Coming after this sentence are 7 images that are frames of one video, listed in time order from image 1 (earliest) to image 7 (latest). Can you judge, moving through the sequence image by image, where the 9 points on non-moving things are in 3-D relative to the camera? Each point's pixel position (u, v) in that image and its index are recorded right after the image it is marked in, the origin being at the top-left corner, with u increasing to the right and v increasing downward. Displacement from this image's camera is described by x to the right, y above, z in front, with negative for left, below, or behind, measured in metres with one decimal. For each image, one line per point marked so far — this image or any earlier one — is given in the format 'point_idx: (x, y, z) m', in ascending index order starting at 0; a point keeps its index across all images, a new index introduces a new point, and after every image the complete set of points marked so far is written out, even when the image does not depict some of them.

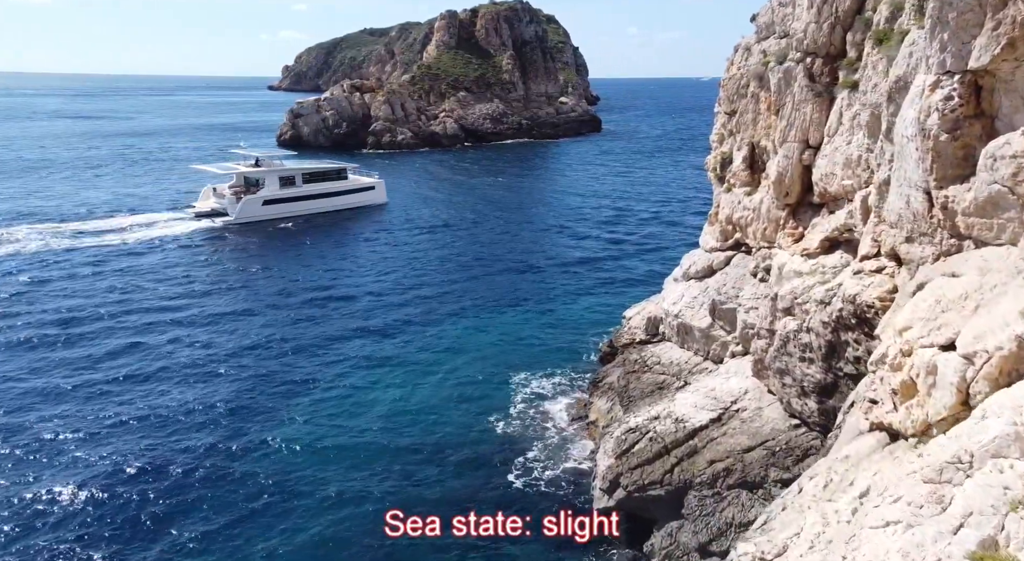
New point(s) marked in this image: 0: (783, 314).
0: (+6.8, -0.9, +19.5) m
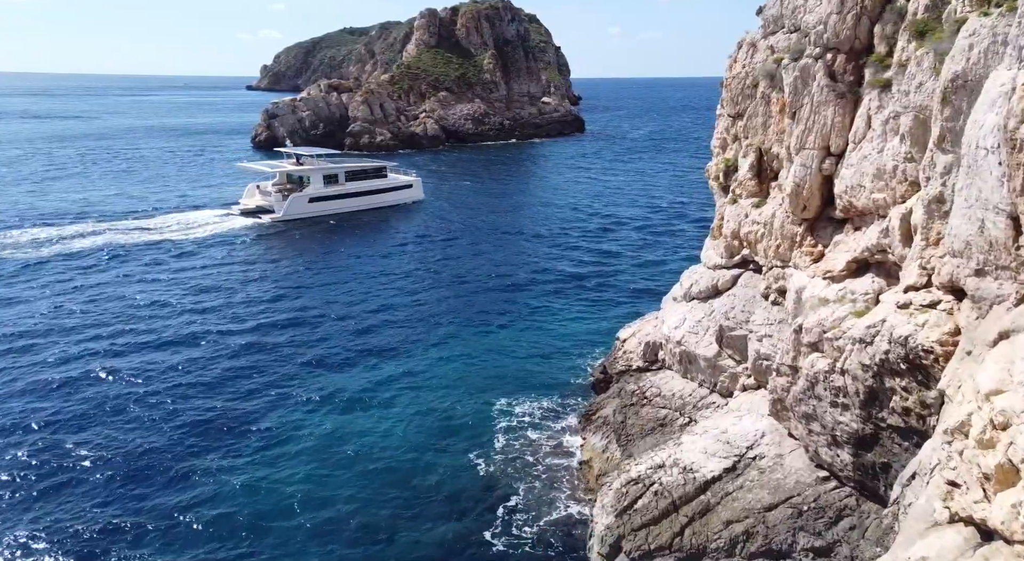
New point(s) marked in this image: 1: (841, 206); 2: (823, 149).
0: (+6.5, -1.5, +16.8) m
1: (+8.2, +1.9, +19.2) m
2: (+8.0, +3.4, +19.8) m
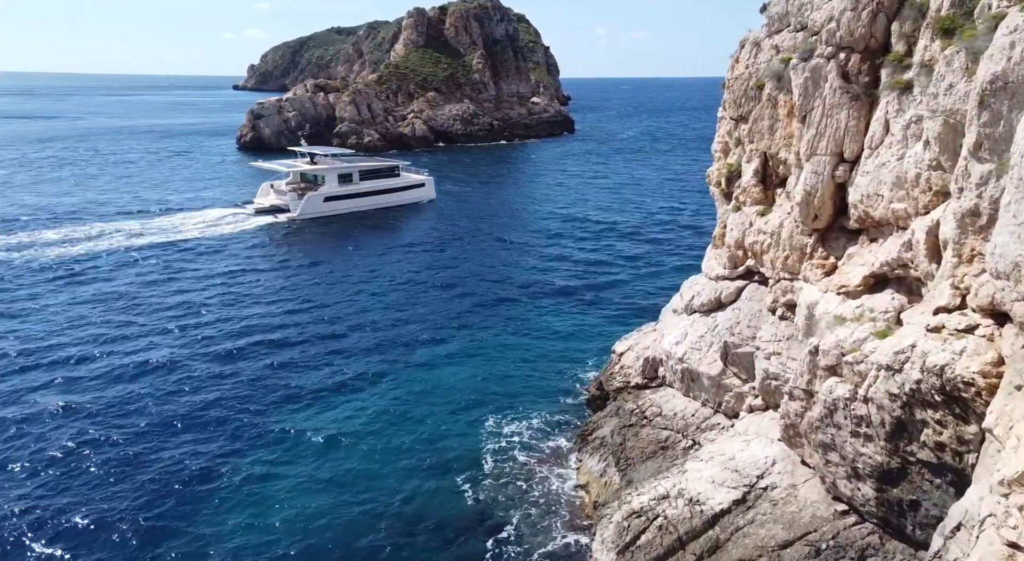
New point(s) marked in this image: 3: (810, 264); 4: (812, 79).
0: (+6.3, -1.9, +15.5) m
1: (+8.0, +1.5, +18.0) m
2: (+7.8, +3.0, +18.6) m
3: (+7.5, +0.4, +19.5) m
4: (+7.3, +4.9, +18.7) m
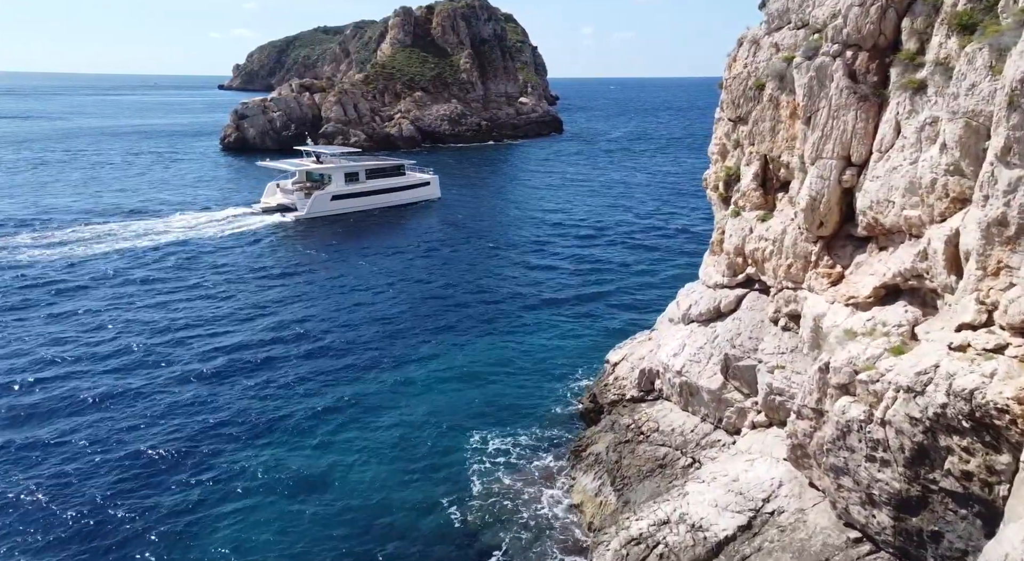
0: (+6.1, -2.1, +14.6) m
1: (+7.8, +1.3, +17.0) m
2: (+7.6, +2.8, +17.6) m
3: (+7.3, +0.2, +18.5) m
4: (+7.1, +4.7, +17.8) m
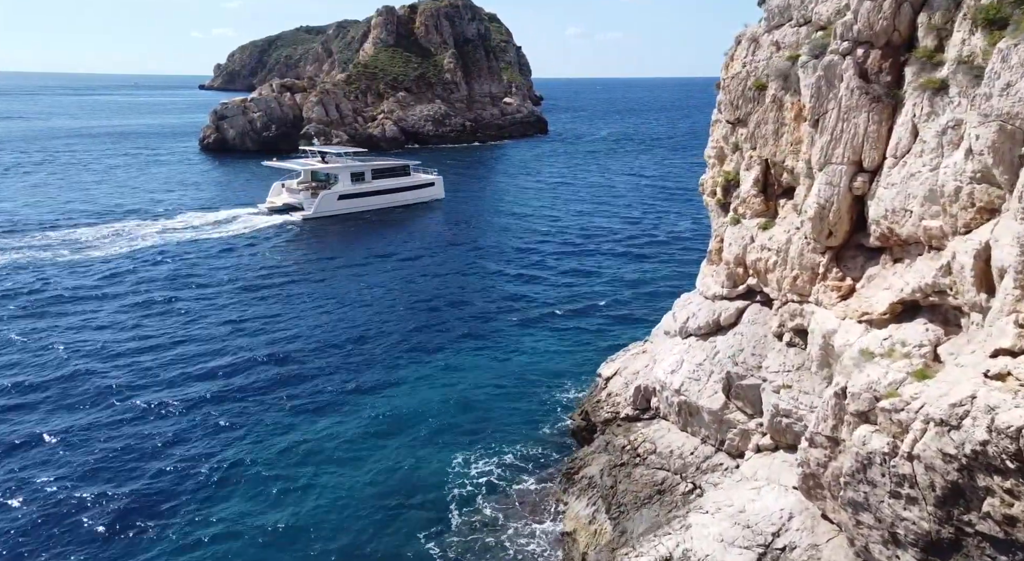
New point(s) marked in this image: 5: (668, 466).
0: (+5.9, -2.4, +13.4) m
1: (+7.6, +1.0, +15.9) m
2: (+7.3, +2.5, +16.4) m
3: (+7.0, -0.1, +17.3) m
4: (+6.8, +4.4, +16.6) m
5: (+3.9, -4.6, +19.2) m
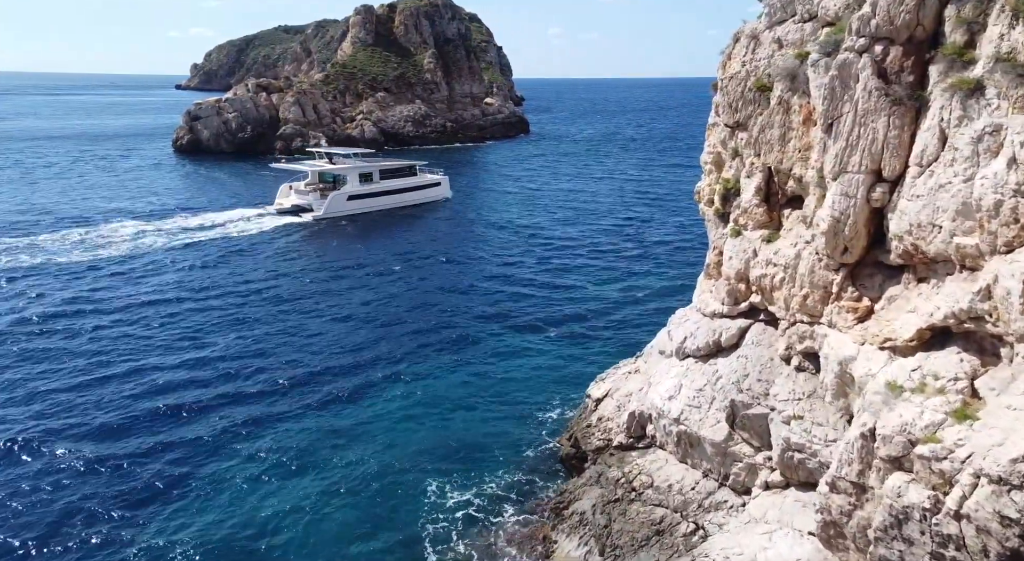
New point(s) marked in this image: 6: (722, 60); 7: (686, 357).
0: (+5.7, -2.9, +11.8) m
1: (+7.3, +0.6, +14.3) m
2: (+7.0, +2.1, +14.8) m
3: (+6.7, -0.5, +15.7) m
4: (+6.4, +3.9, +15.0) m
5: (+3.5, -5.0, +17.5) m
6: (+5.5, +5.7, +19.9) m
7: (+4.5, -2.0, +19.8) m
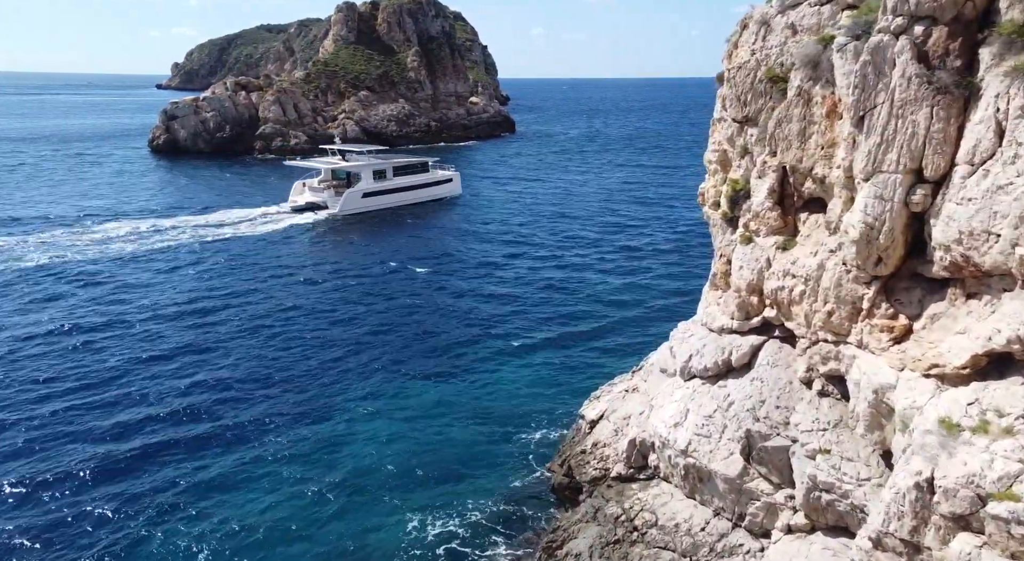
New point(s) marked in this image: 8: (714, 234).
0: (+5.5, -3.1, +9.8) m
1: (+7.0, +0.3, +12.3) m
2: (+6.7, +1.8, +12.9) m
3: (+6.4, -0.8, +13.8) m
4: (+6.2, +3.7, +13.0) m
5: (+3.2, -5.3, +15.5) m
6: (+5.2, +5.4, +17.9) m
7: (+4.2, -2.2, +17.8) m
8: (+5.1, +1.2, +19.1) m
